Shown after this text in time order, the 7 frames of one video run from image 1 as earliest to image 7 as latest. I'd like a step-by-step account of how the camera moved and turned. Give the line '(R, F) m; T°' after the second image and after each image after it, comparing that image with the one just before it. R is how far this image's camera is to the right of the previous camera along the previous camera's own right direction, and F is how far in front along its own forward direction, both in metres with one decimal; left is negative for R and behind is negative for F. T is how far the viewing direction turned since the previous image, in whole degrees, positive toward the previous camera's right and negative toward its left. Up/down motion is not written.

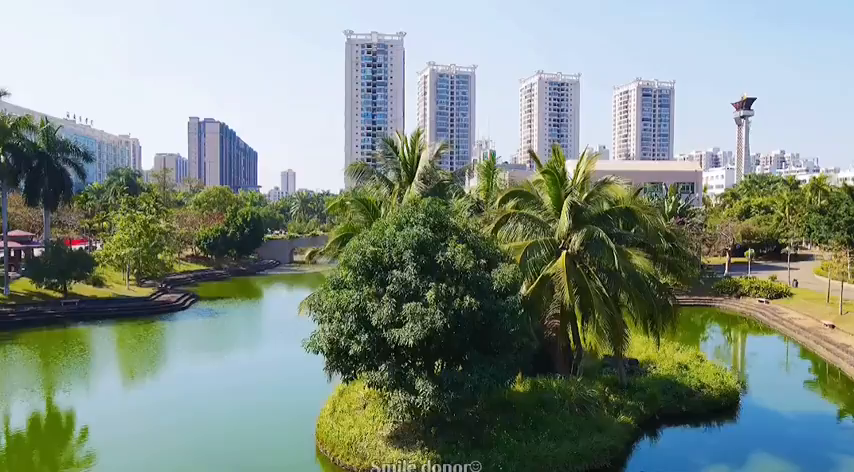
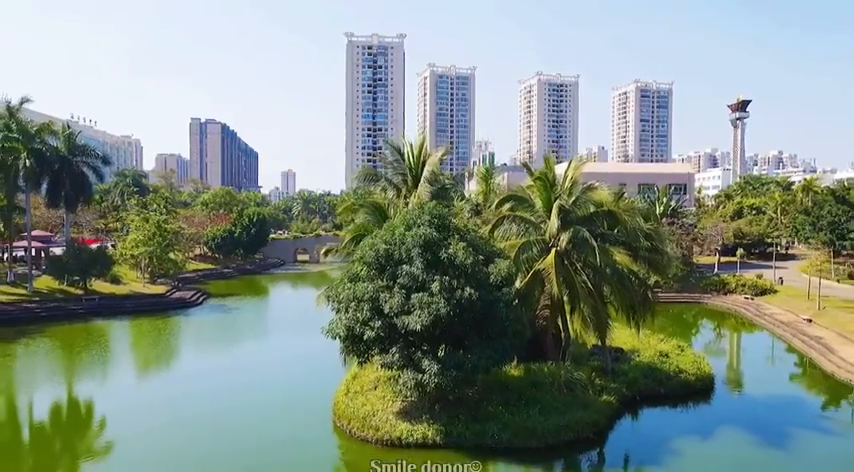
(-0.1, -1.5) m; 0°
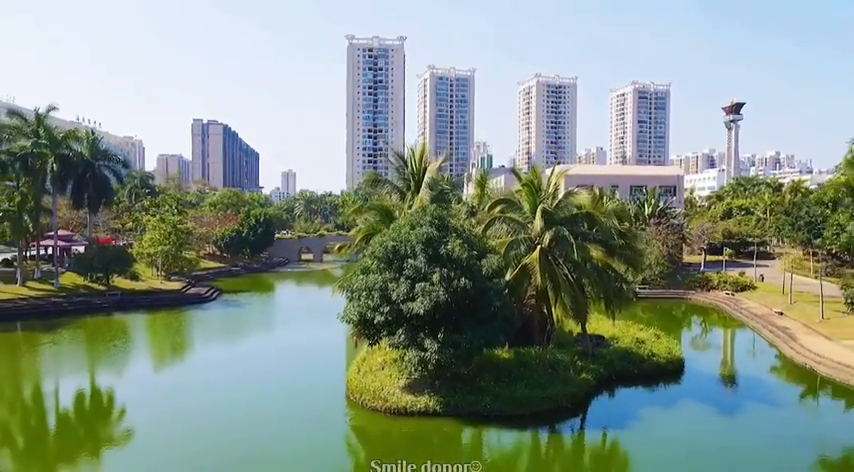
(0.0, -2.0) m; 0°
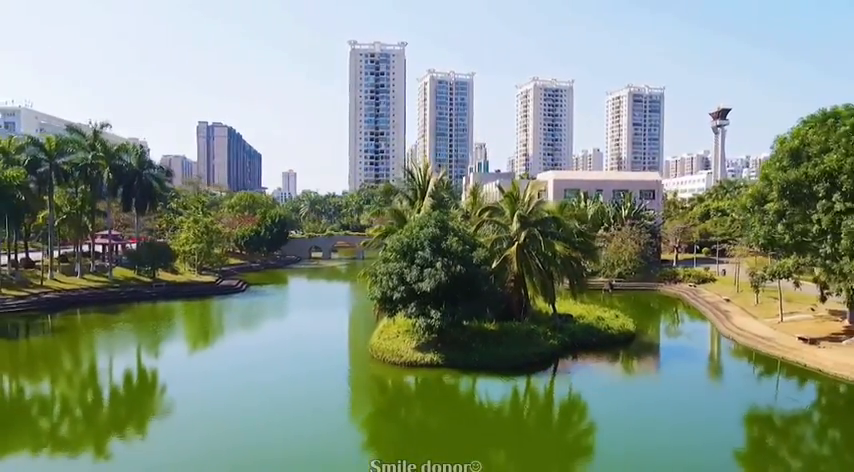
(-0.2, -4.9) m; 0°
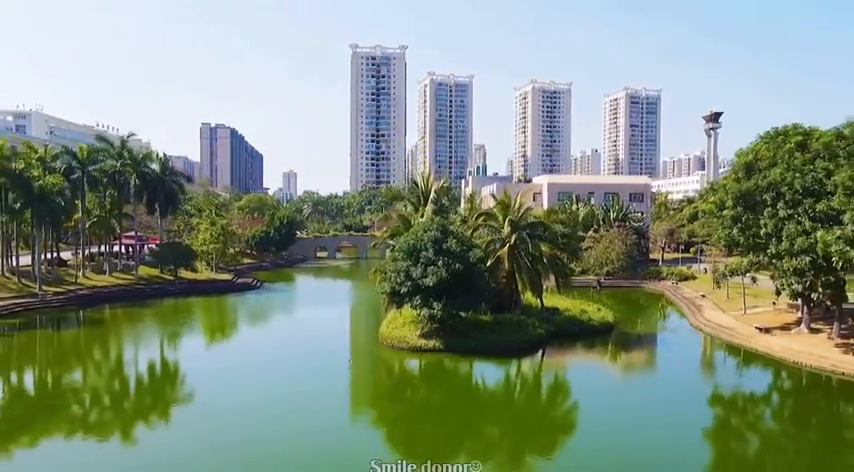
(-0.1, -2.9) m; 0°
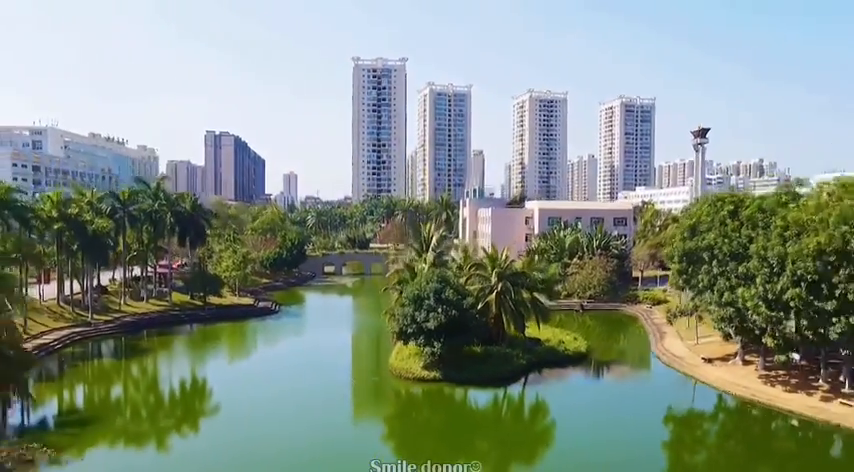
(-0.1, -4.9) m; 0°
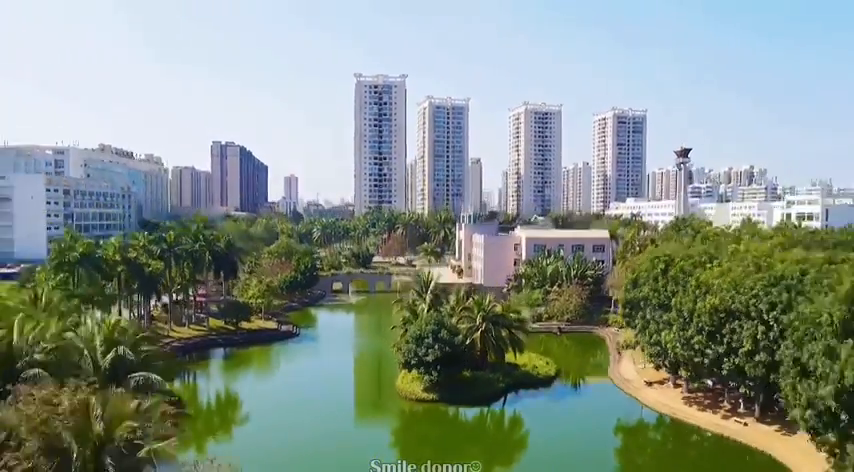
(0.0, -7.6) m; 0°
